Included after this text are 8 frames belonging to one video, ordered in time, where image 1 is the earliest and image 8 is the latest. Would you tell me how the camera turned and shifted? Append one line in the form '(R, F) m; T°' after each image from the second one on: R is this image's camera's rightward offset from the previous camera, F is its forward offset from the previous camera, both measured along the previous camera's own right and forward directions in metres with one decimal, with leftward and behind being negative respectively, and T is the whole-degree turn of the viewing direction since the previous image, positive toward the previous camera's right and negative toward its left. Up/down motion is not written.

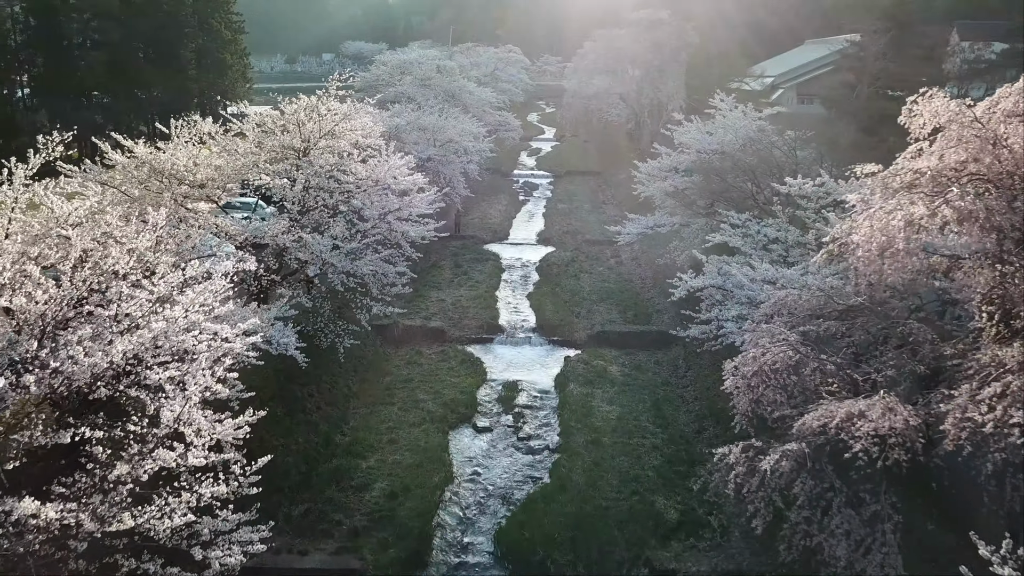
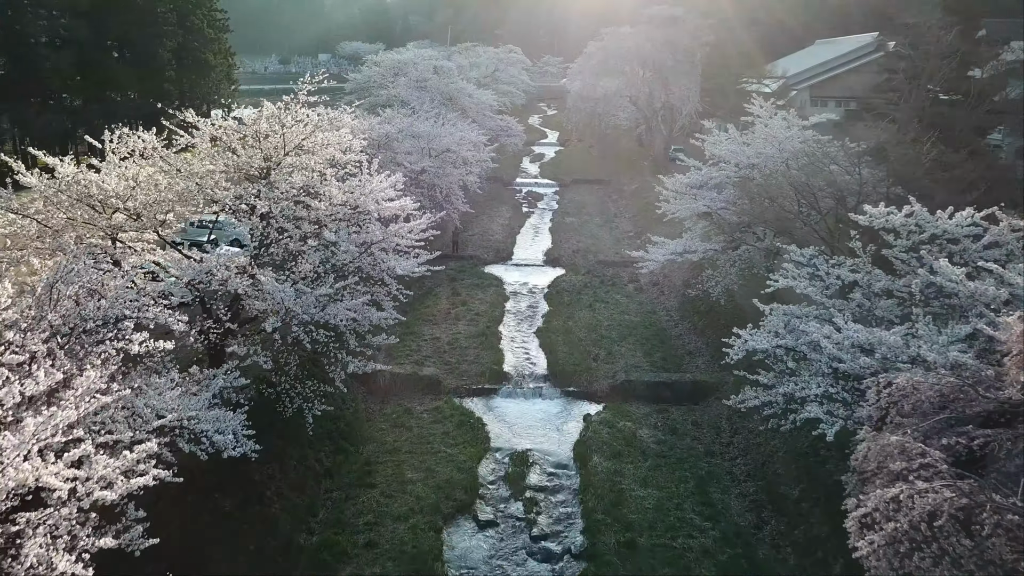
(-0.2, +2.7) m; 0°
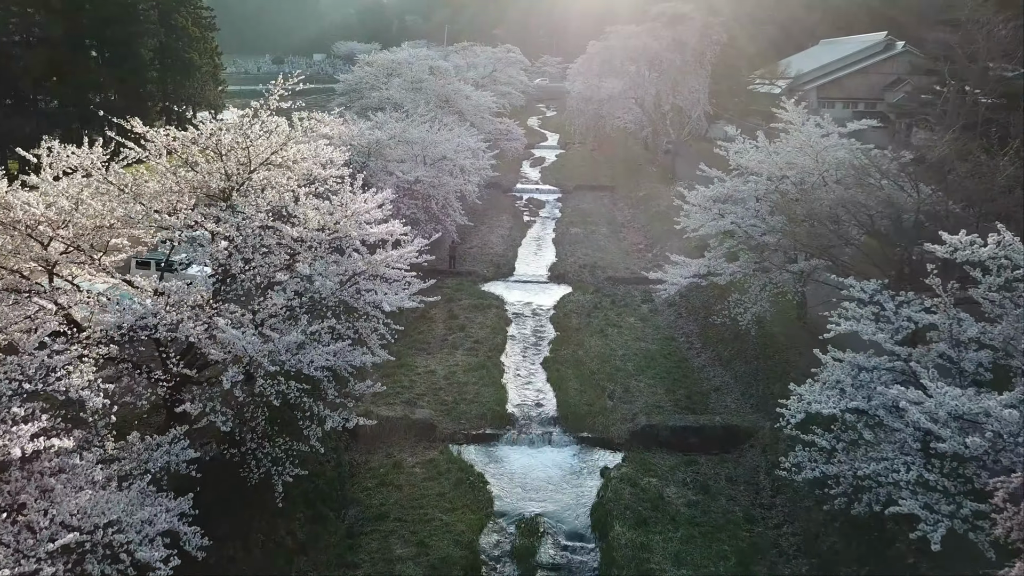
(-0.1, +1.8) m; 0°
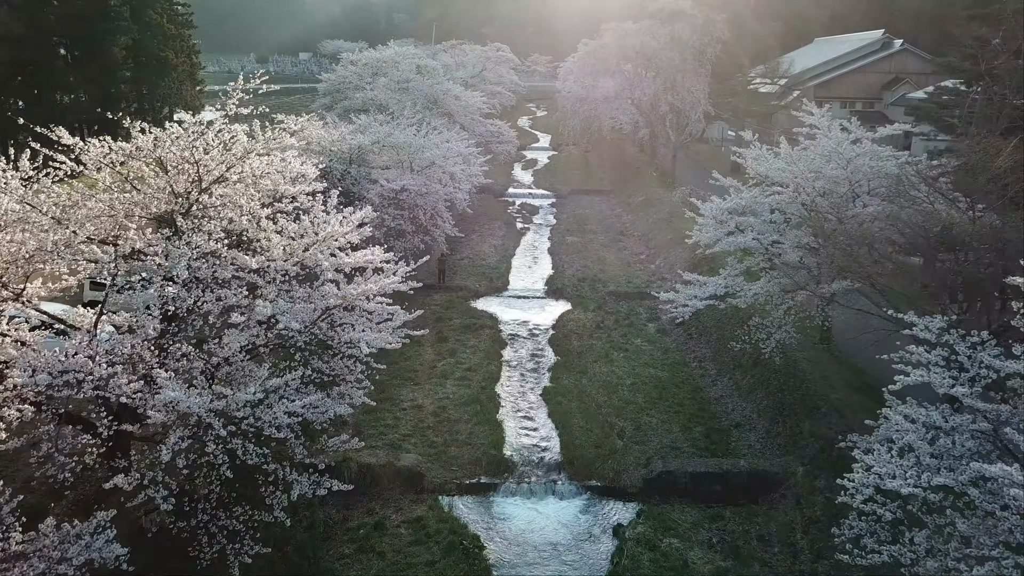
(-0.1, +1.5) m; +1°
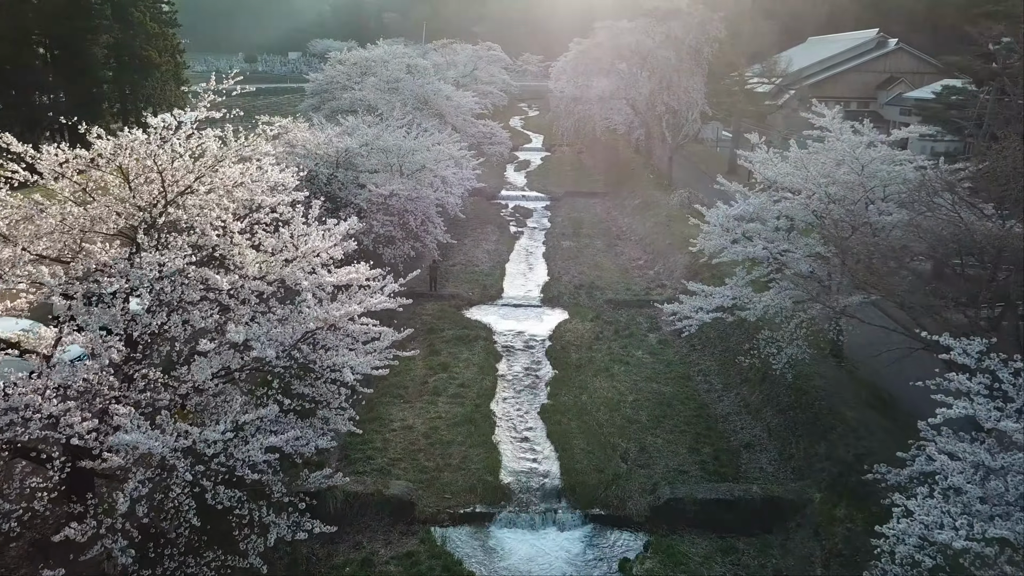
(-0.1, +0.8) m; +1°
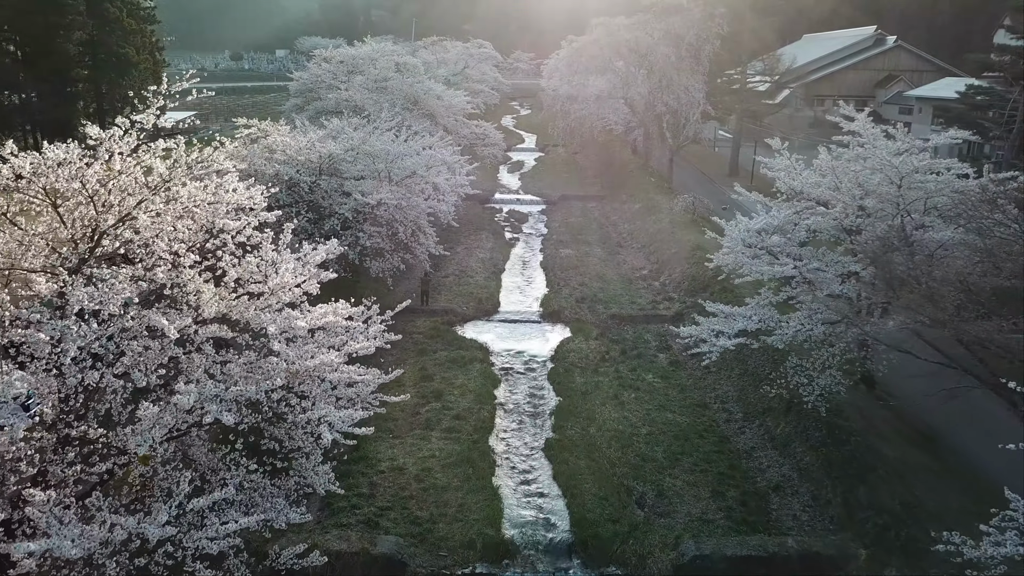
(-0.2, +1.3) m; +1°
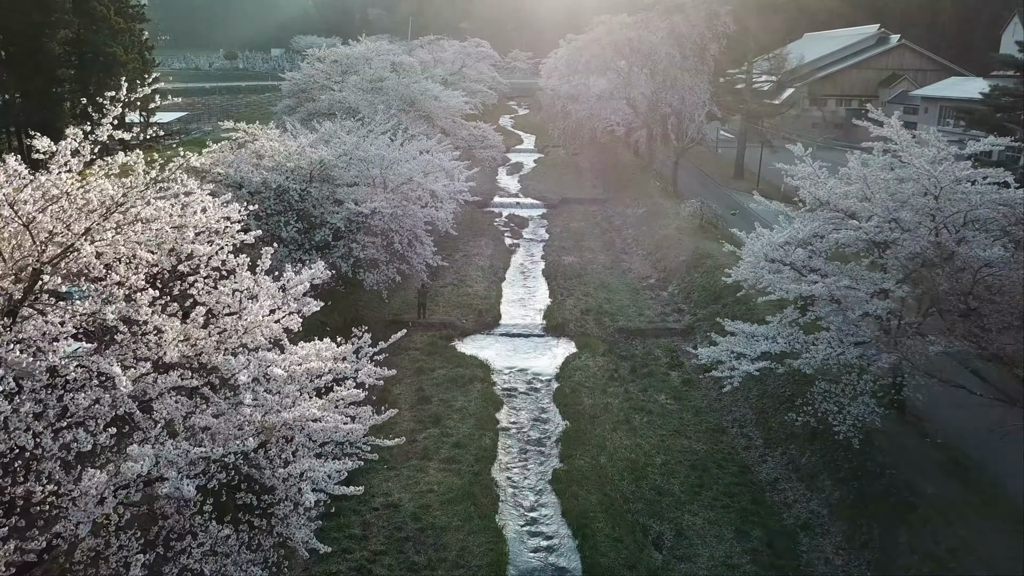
(-0.1, +0.9) m; 0°
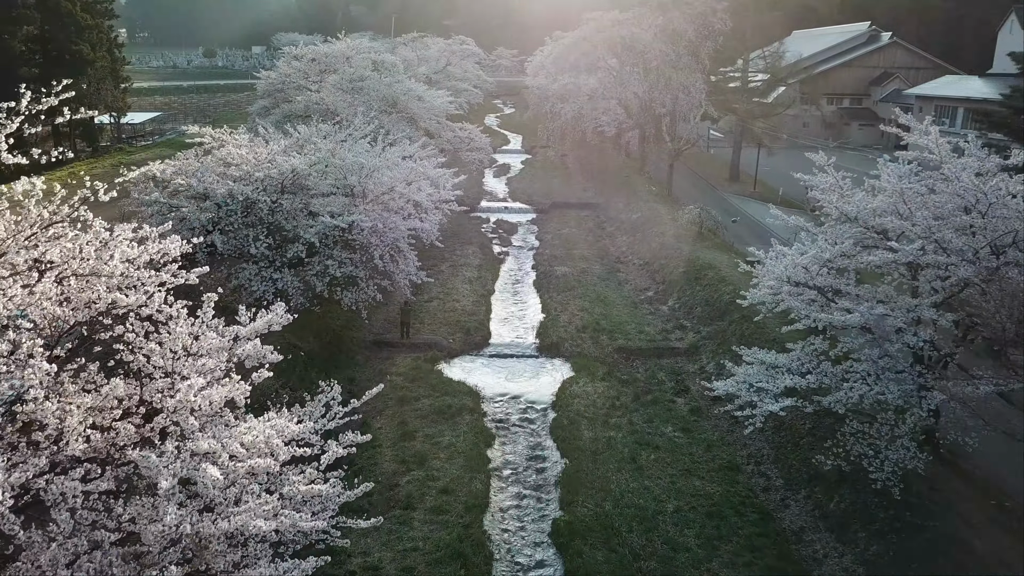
(-0.1, +1.2) m; +1°
